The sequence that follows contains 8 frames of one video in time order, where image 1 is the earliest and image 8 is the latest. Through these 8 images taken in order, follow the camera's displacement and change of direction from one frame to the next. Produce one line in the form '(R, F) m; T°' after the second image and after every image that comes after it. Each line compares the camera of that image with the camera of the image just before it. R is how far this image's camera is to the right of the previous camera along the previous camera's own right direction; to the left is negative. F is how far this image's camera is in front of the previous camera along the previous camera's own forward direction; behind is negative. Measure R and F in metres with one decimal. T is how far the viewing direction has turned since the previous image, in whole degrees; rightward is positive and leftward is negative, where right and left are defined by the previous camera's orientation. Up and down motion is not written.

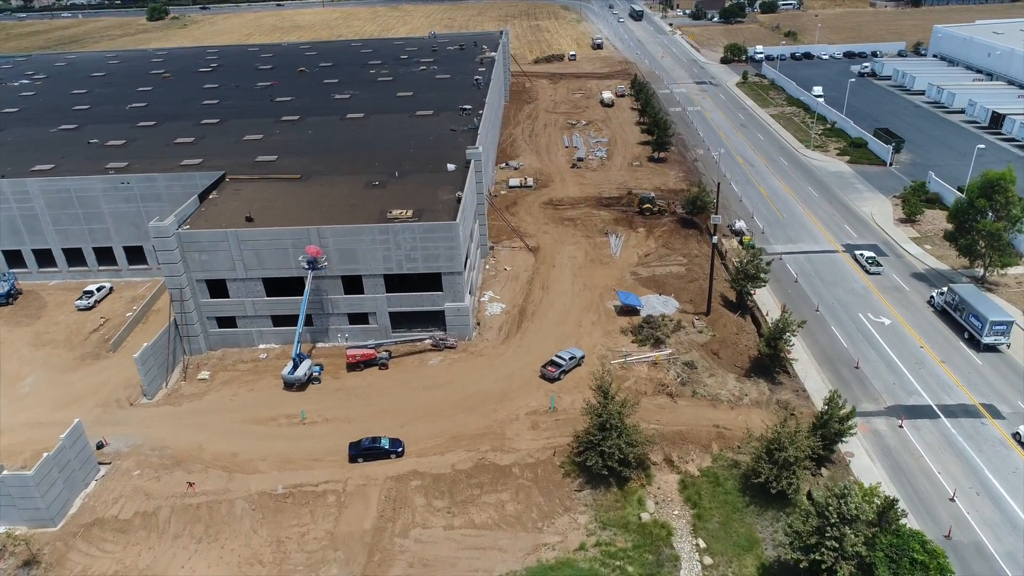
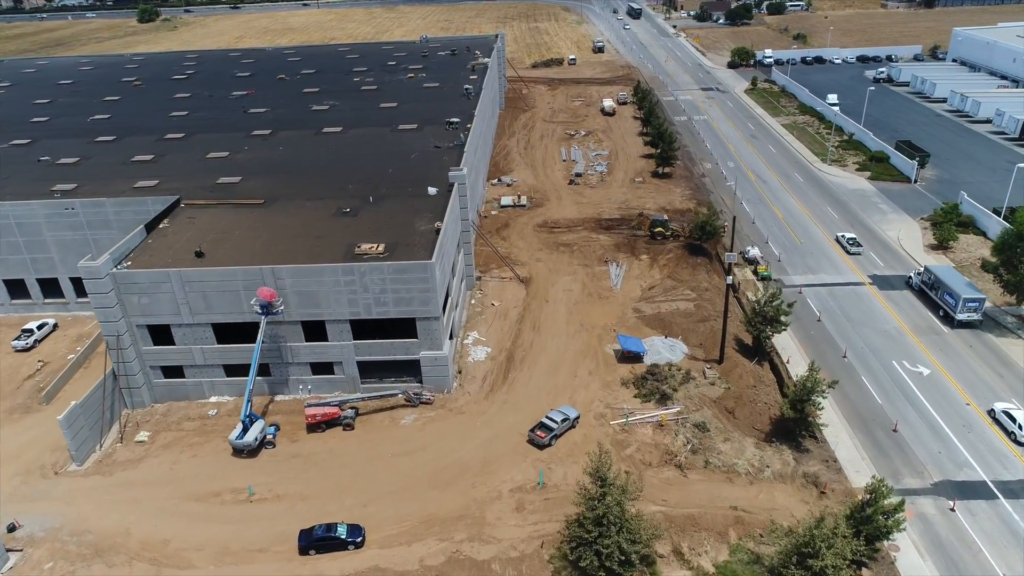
(+0.9, +5.2) m; 0°
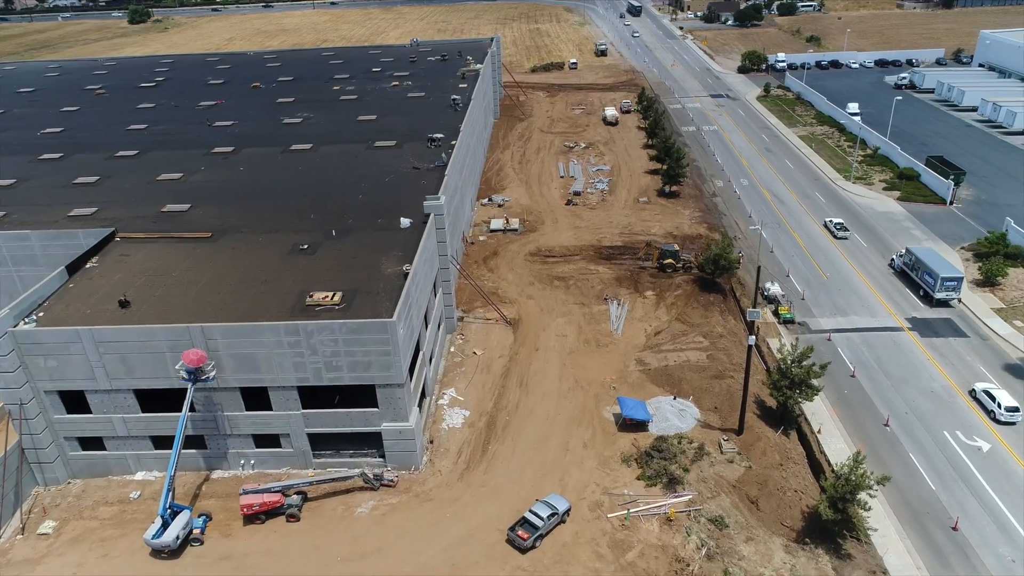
(+1.0, +5.9) m; 0°
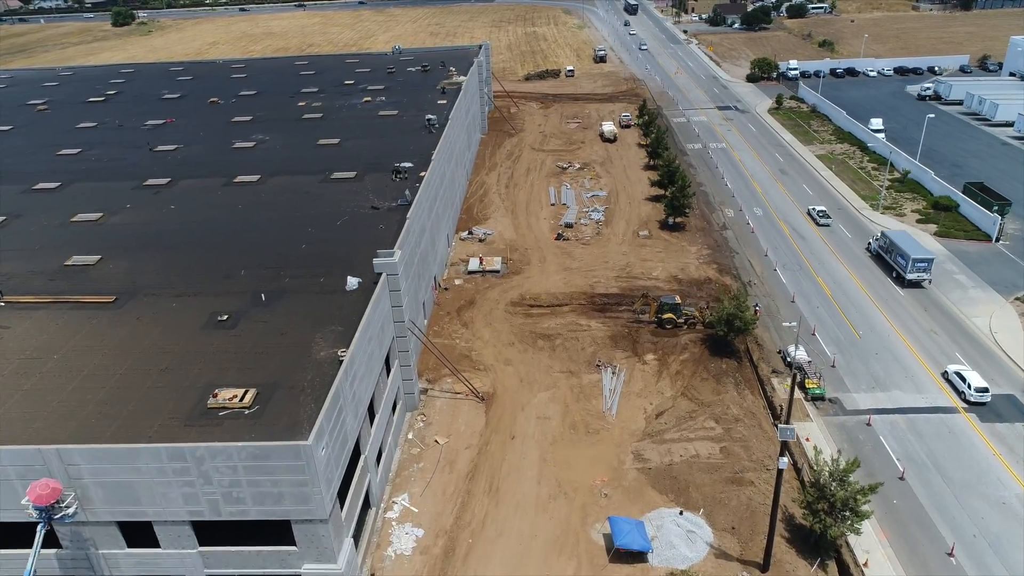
(+1.4, +7.0) m; 0°
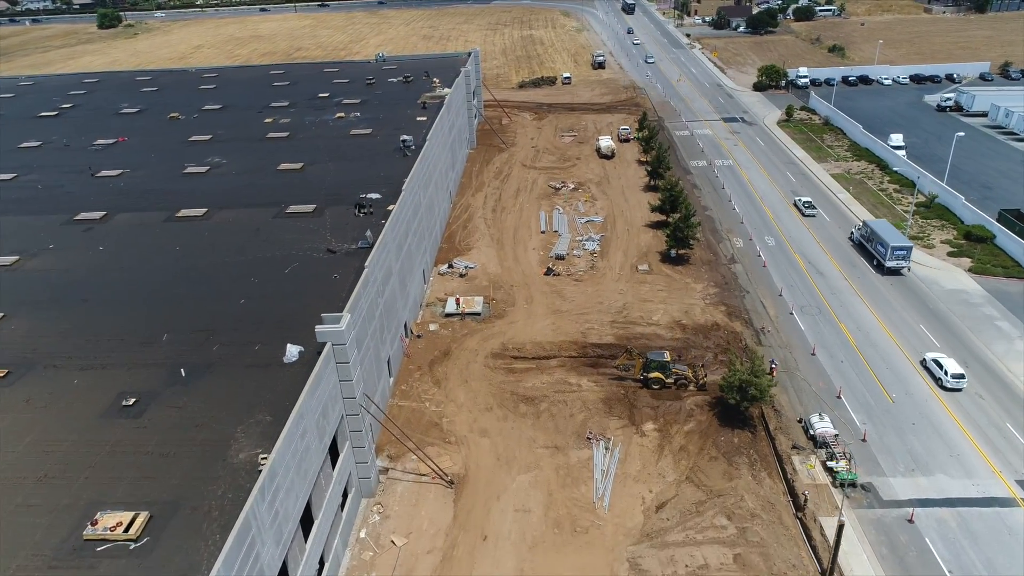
(+1.1, +5.3) m; 0°
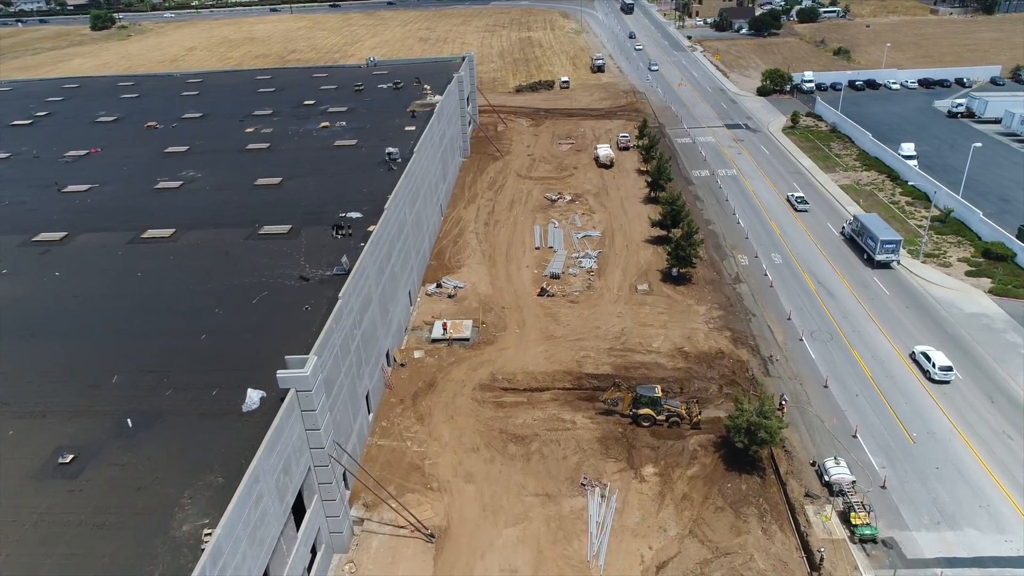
(+0.5, +2.6) m; 0°
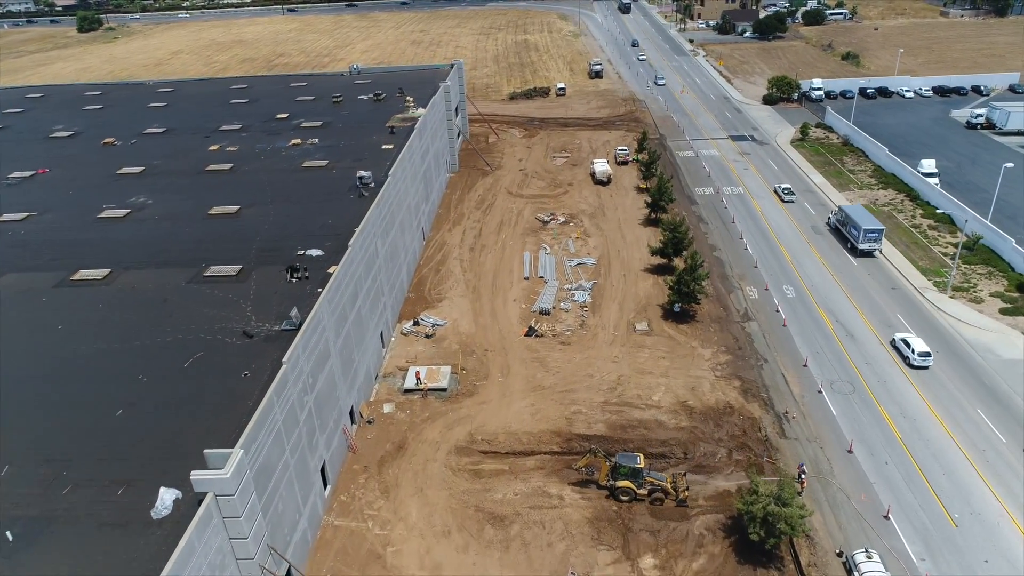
(+0.9, +4.3) m; 0°
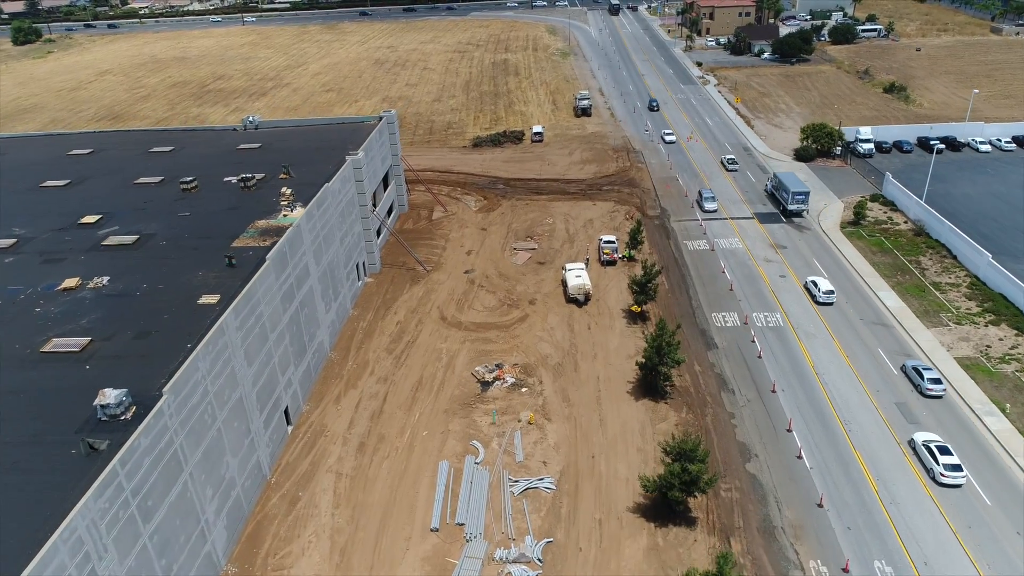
(+3.8, +18.5) m; 0°
